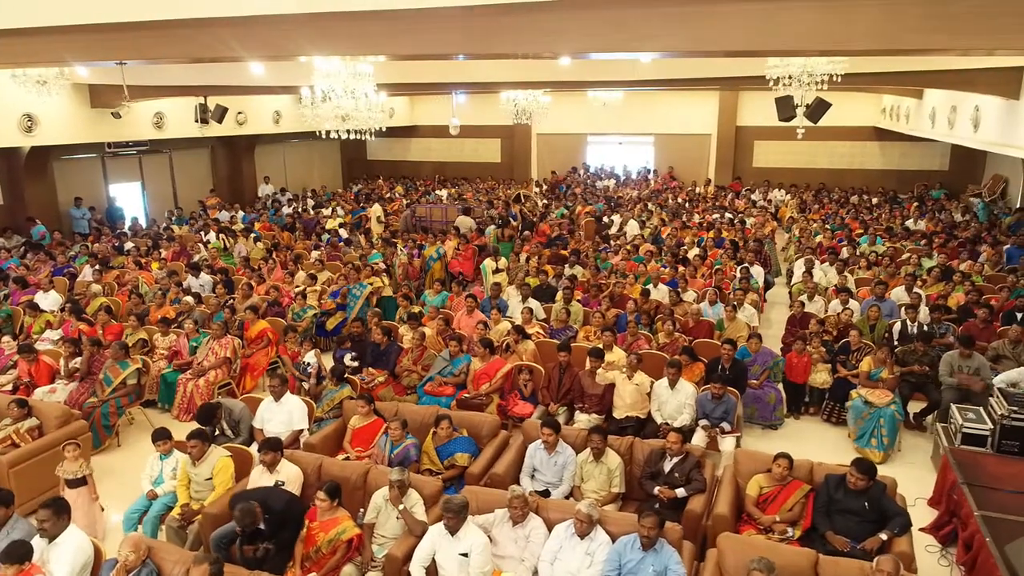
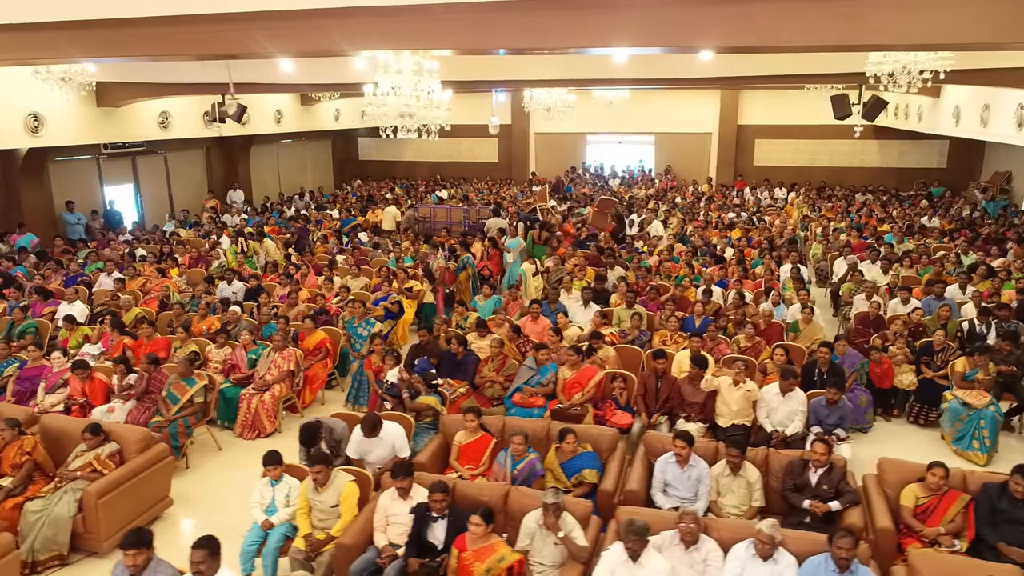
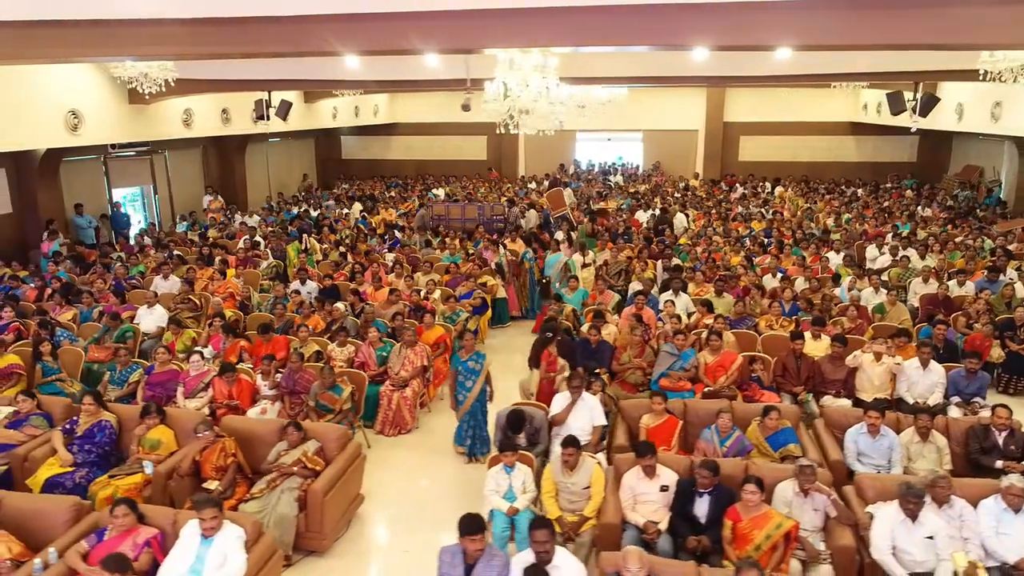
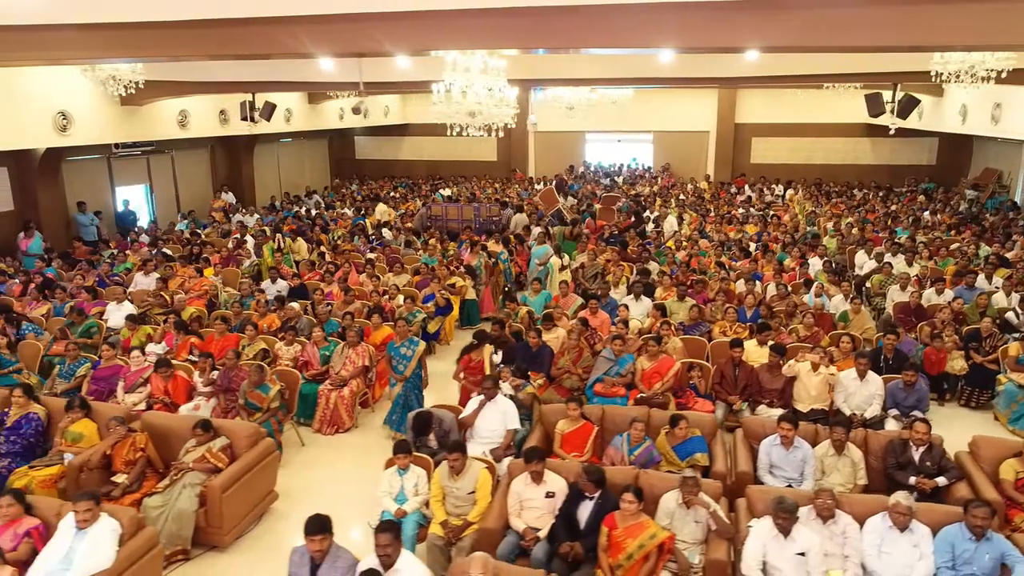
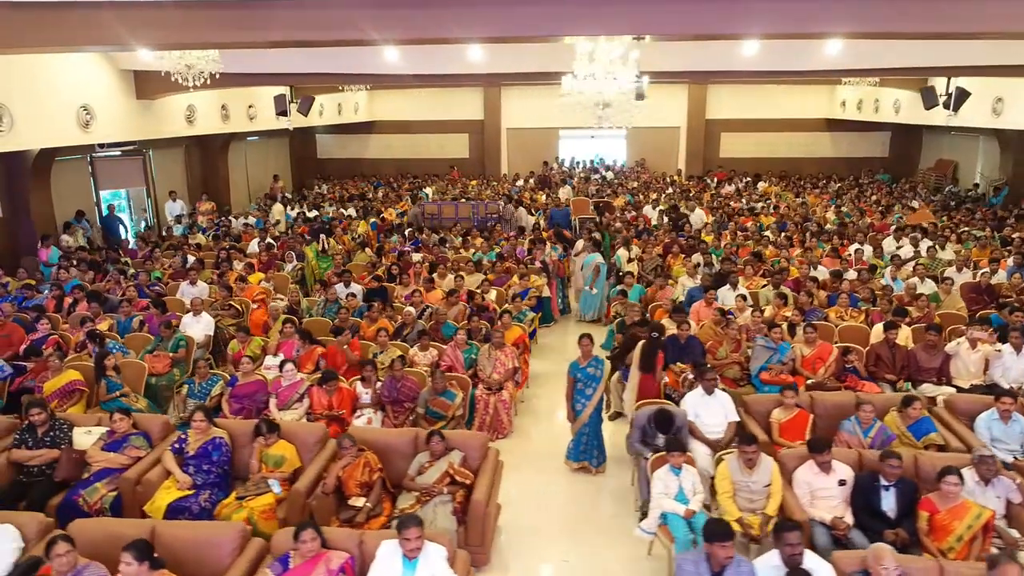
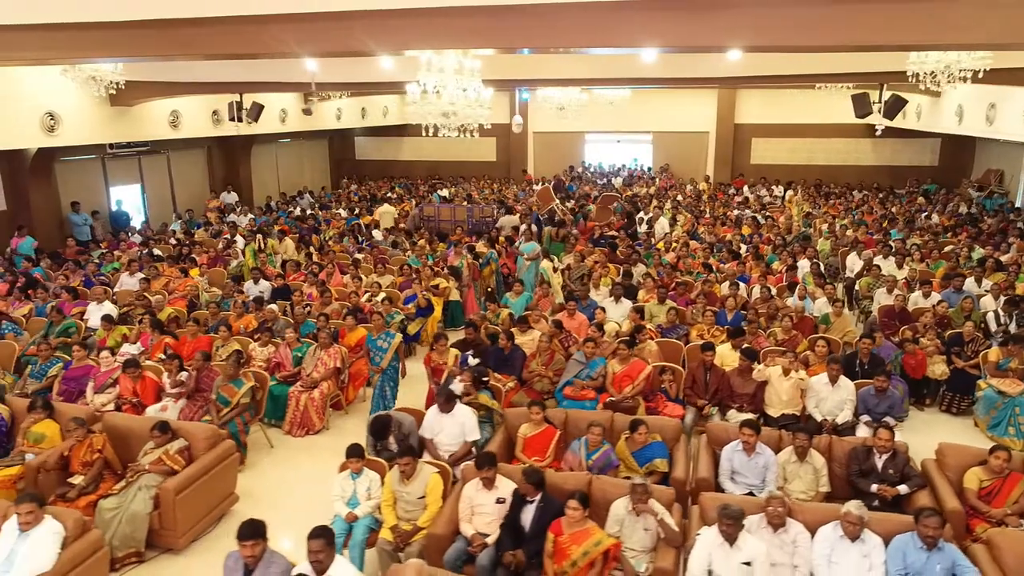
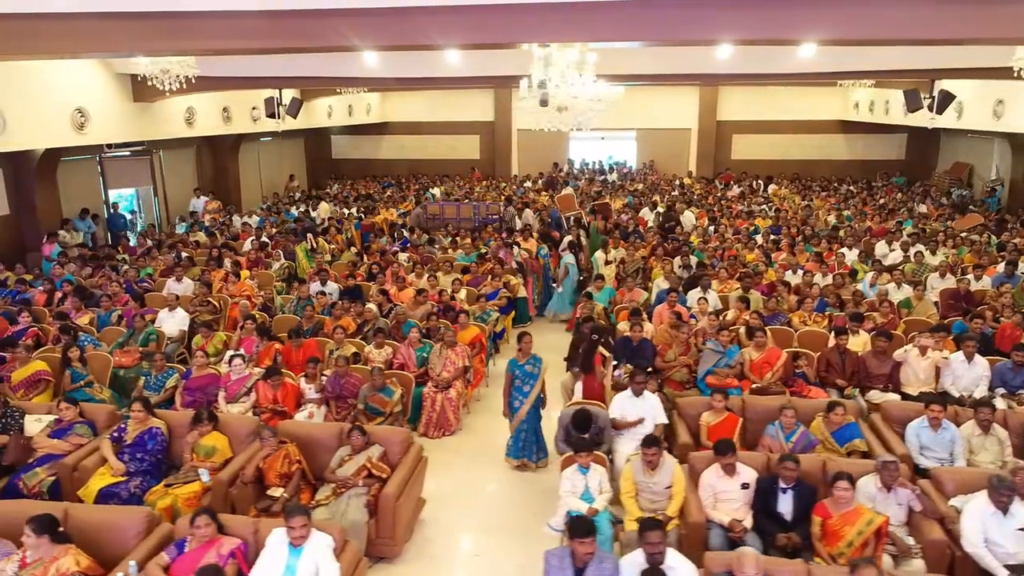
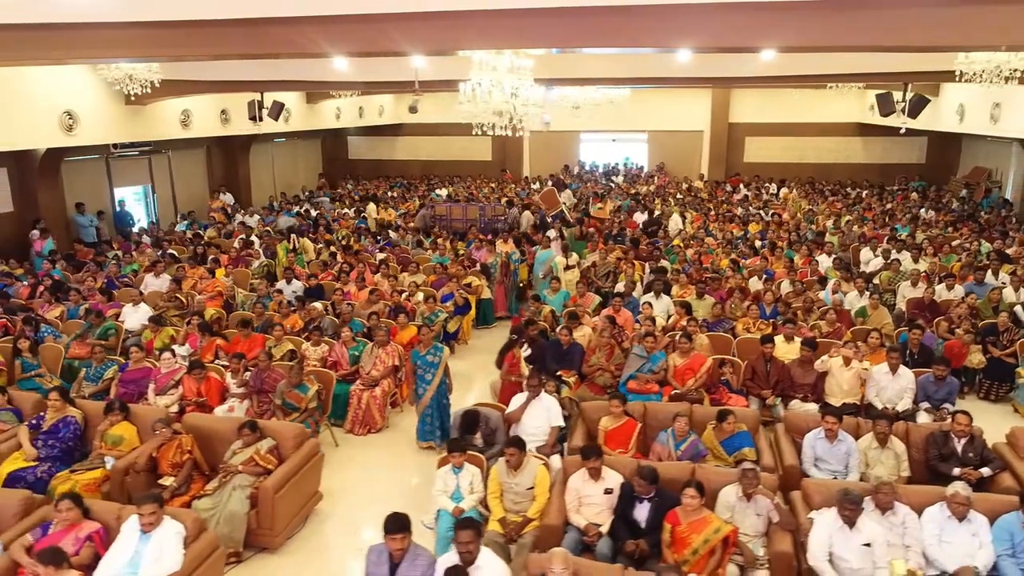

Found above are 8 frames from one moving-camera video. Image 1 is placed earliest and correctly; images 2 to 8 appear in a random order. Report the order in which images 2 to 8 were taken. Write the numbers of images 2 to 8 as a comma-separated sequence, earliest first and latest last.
2, 6, 4, 8, 3, 7, 5
